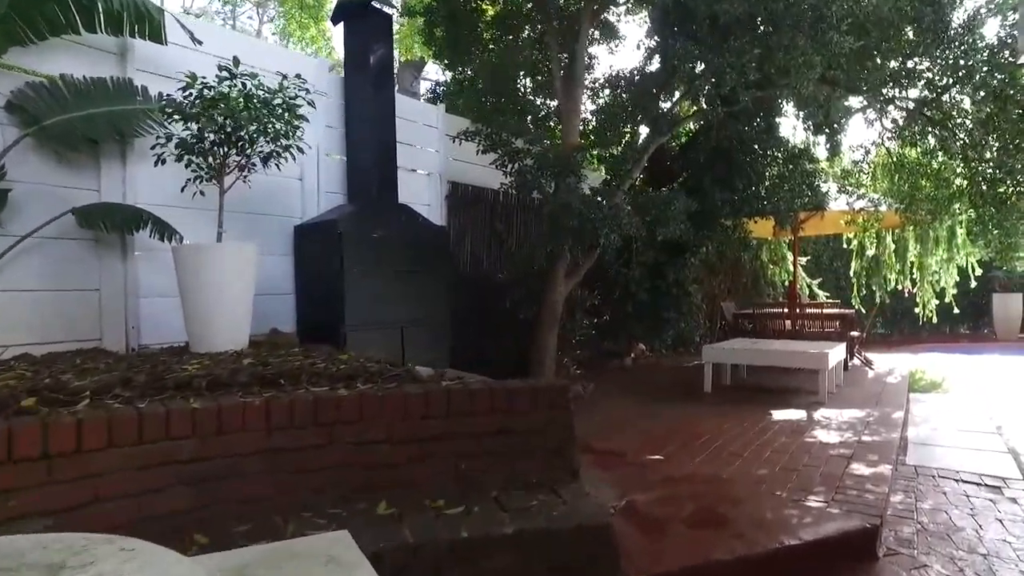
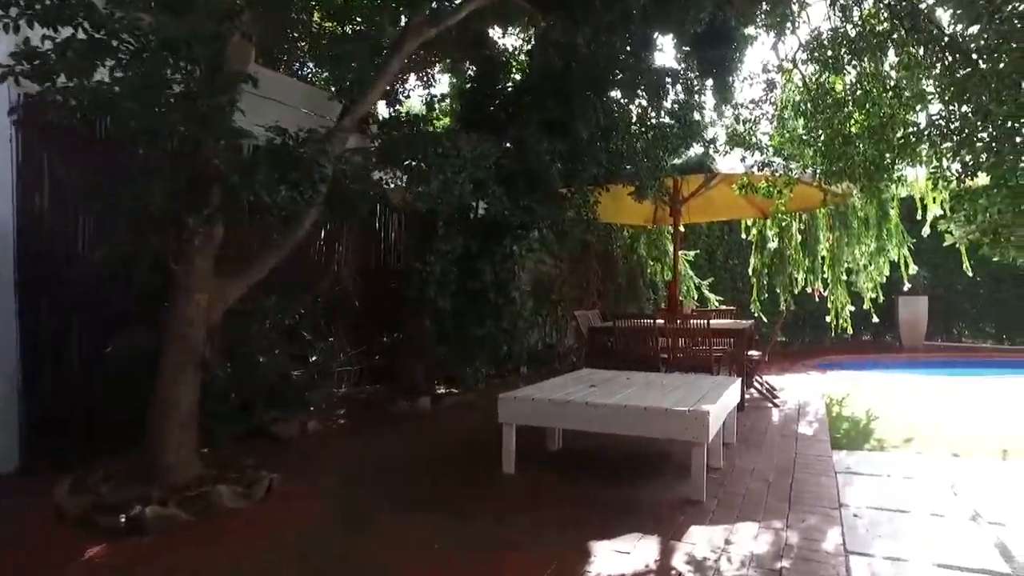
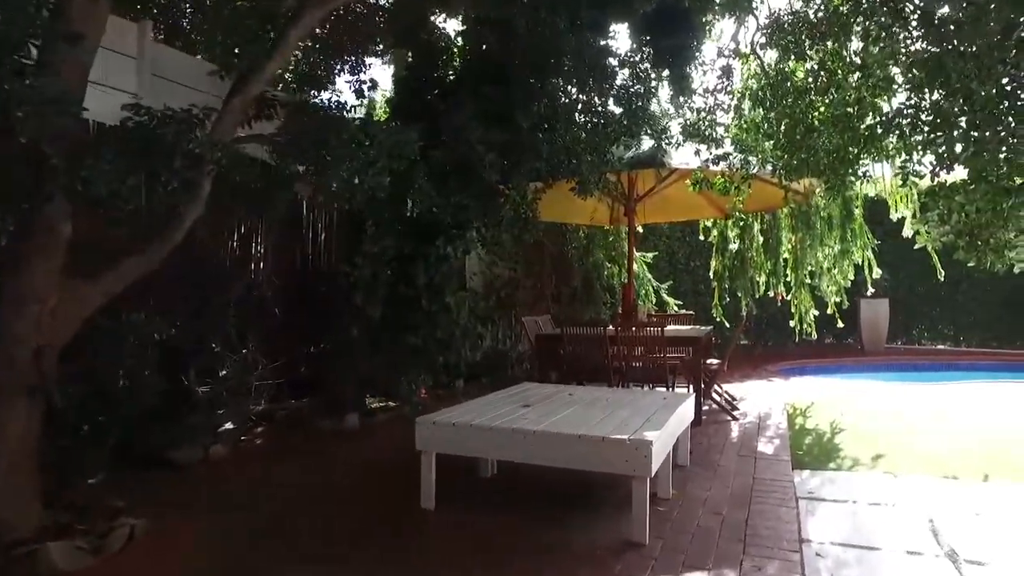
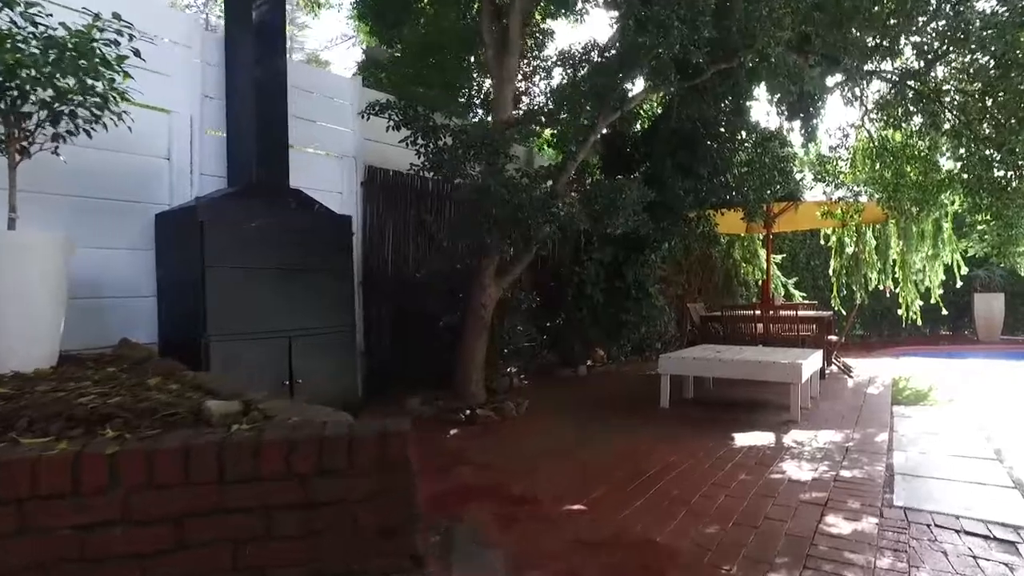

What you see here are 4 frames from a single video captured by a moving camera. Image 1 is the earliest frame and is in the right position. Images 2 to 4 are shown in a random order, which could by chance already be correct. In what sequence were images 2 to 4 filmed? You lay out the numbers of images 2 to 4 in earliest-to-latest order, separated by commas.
4, 2, 3
